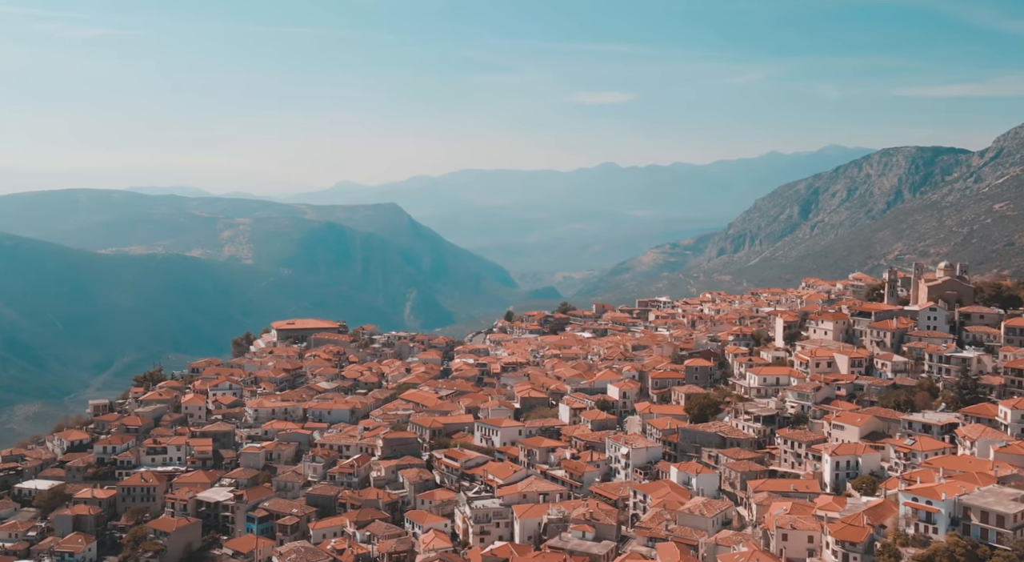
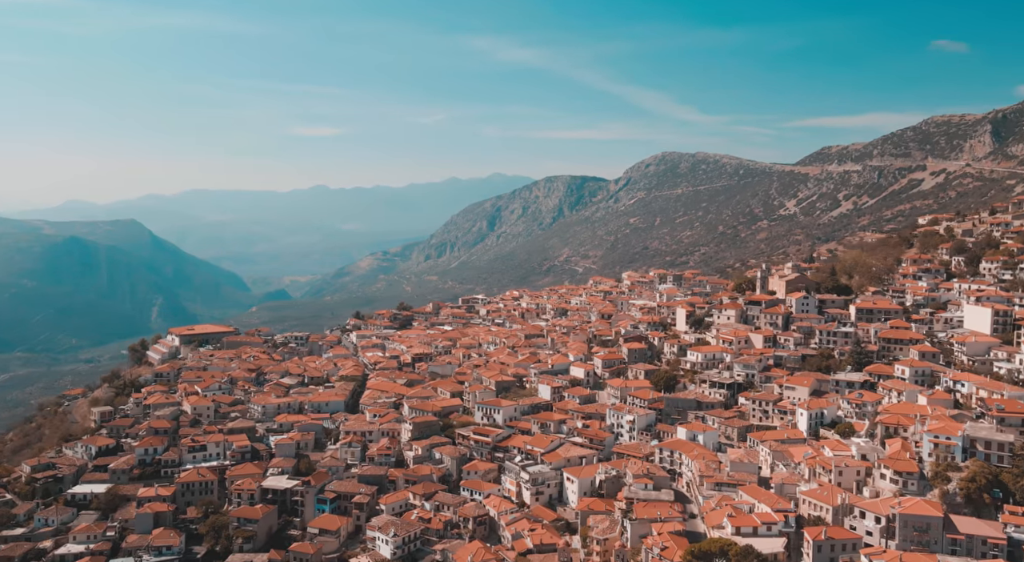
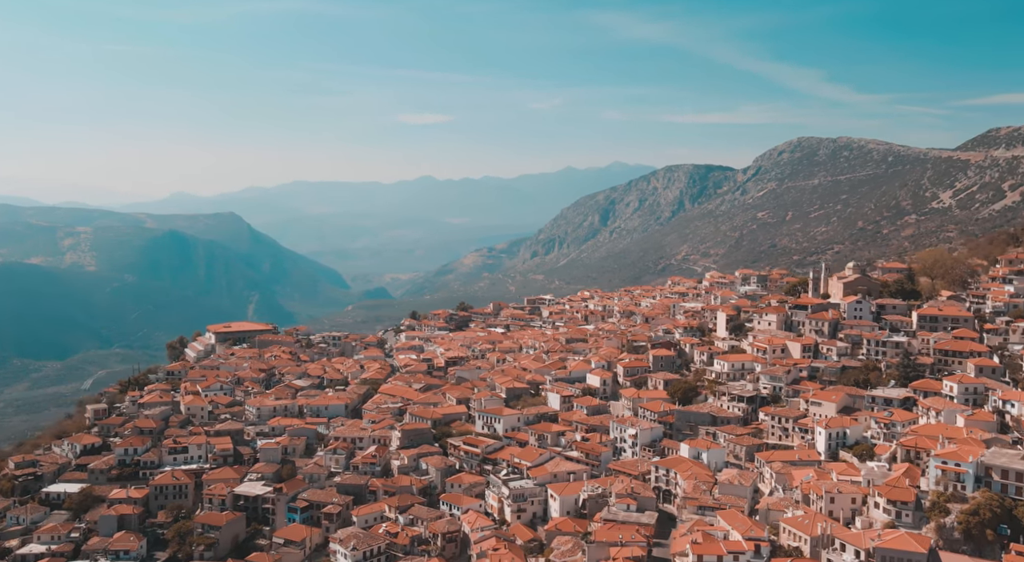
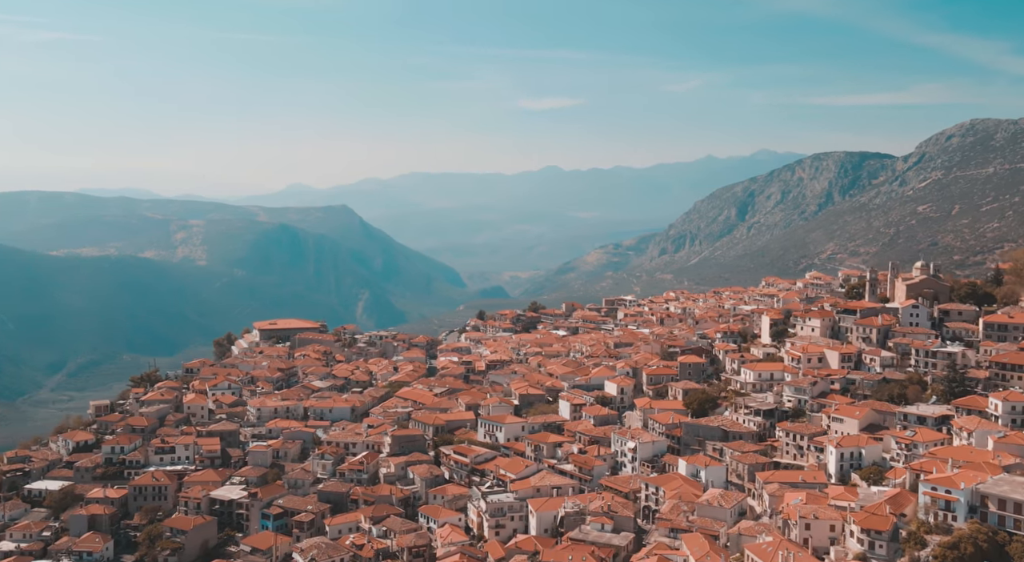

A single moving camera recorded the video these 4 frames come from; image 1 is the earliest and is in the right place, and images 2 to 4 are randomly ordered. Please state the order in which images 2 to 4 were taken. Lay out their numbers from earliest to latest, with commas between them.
4, 3, 2
